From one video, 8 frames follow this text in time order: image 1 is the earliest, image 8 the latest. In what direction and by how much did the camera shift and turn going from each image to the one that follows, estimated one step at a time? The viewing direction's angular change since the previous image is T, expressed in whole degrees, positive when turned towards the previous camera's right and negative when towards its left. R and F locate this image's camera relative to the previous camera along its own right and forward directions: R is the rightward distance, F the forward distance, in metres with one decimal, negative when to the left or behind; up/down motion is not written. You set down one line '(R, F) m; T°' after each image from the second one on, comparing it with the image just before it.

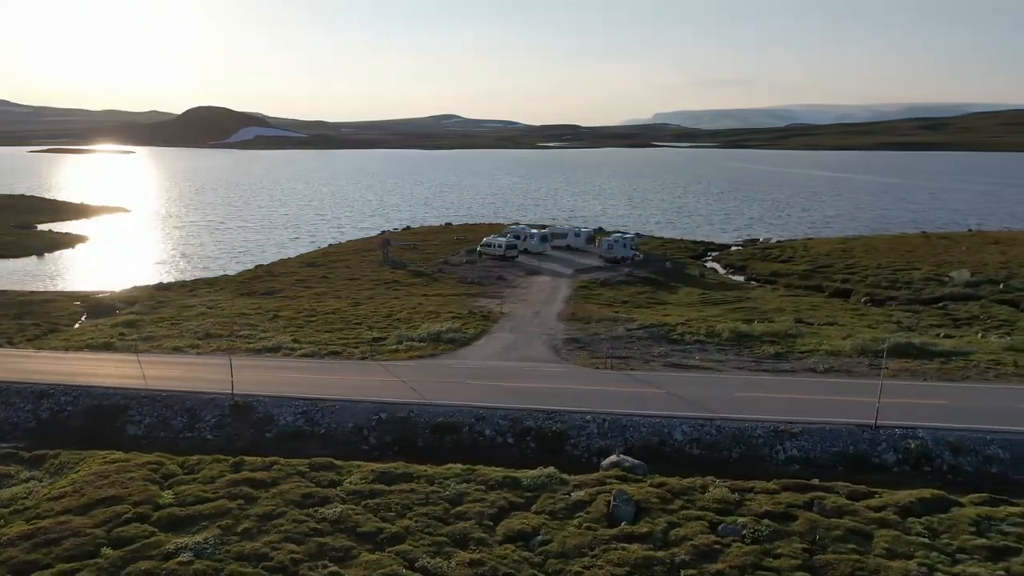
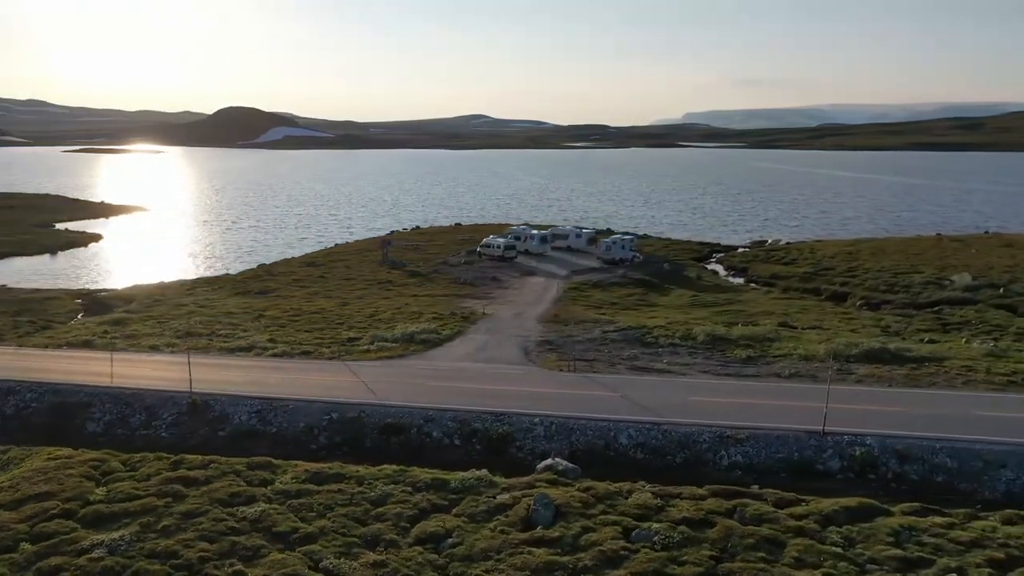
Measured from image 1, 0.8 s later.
(+2.3, 0.0) m; -2°
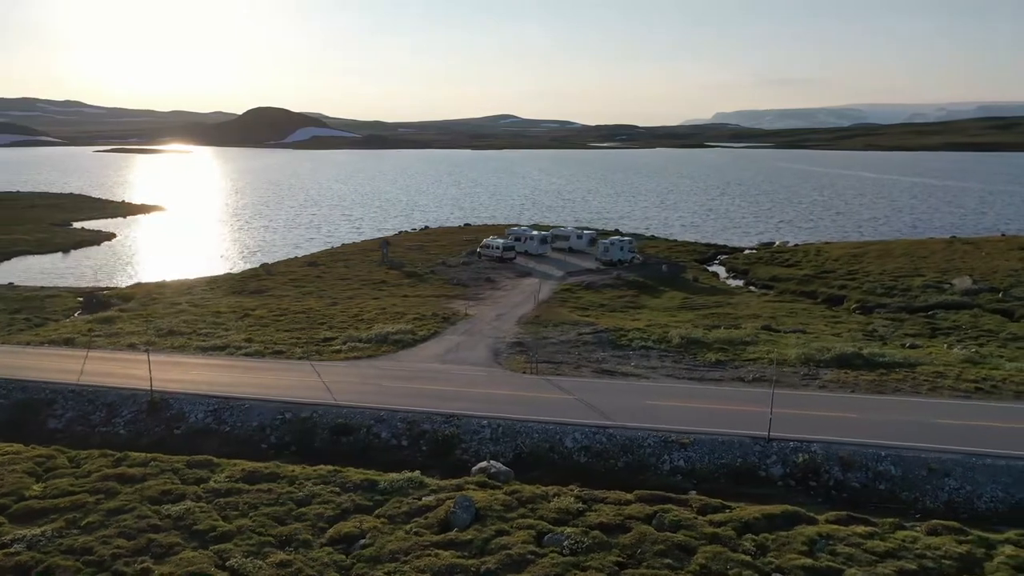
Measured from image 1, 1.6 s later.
(+2.3, 0.0) m; -2°
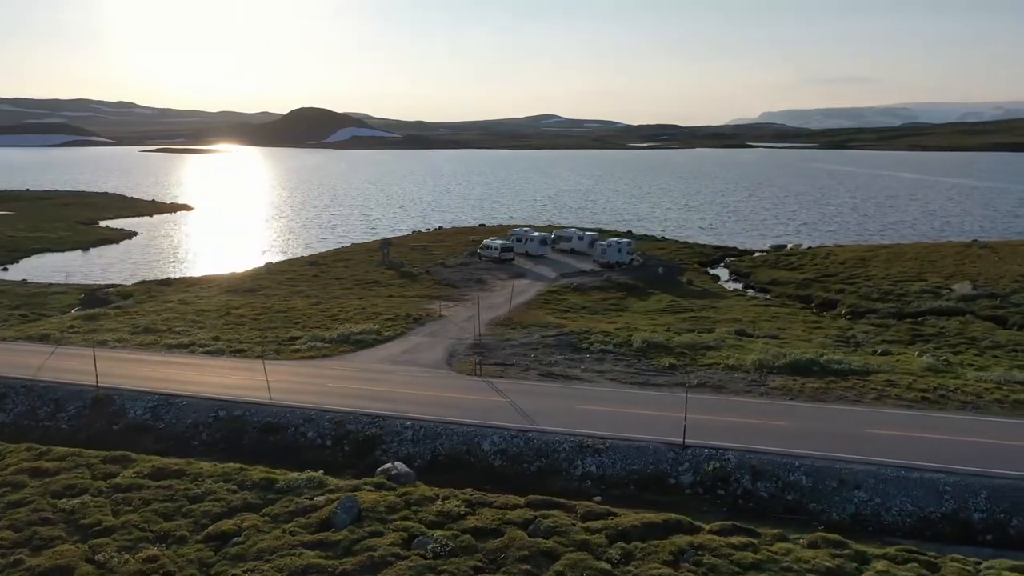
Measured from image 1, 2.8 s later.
(+3.4, 0.0) m; -3°
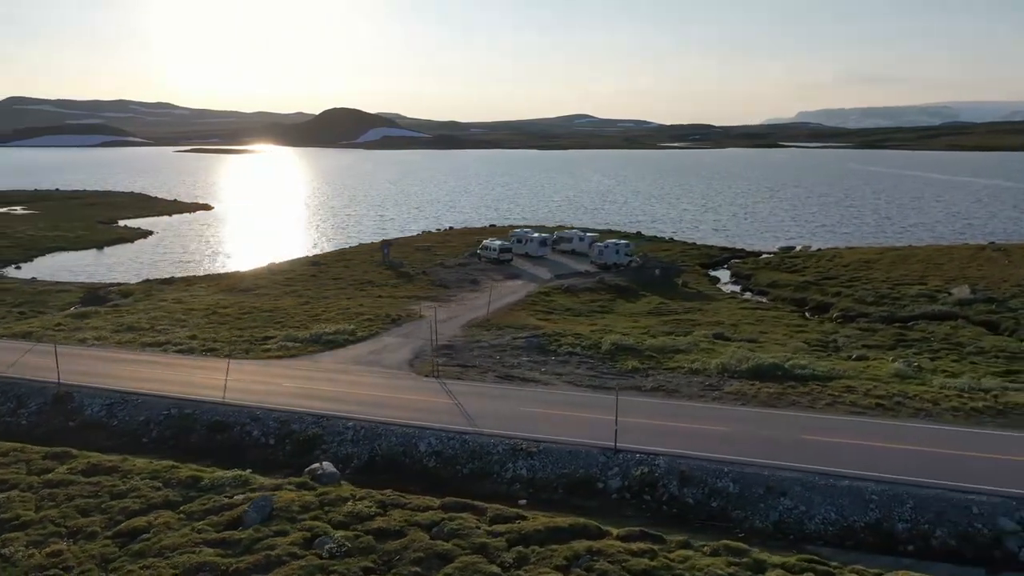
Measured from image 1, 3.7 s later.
(+2.6, 0.0) m; -2°
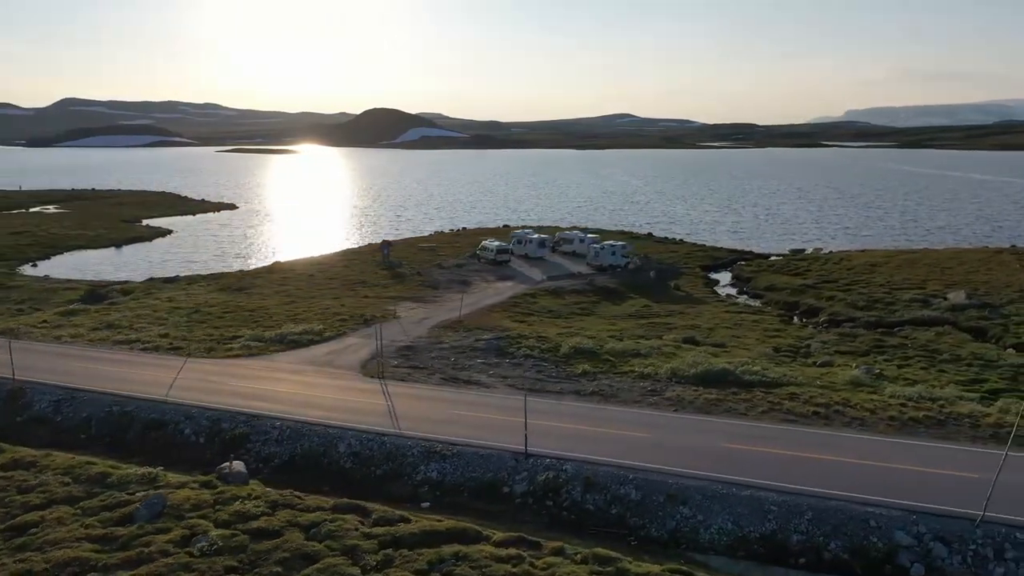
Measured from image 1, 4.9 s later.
(+3.4, 0.0) m; -3°
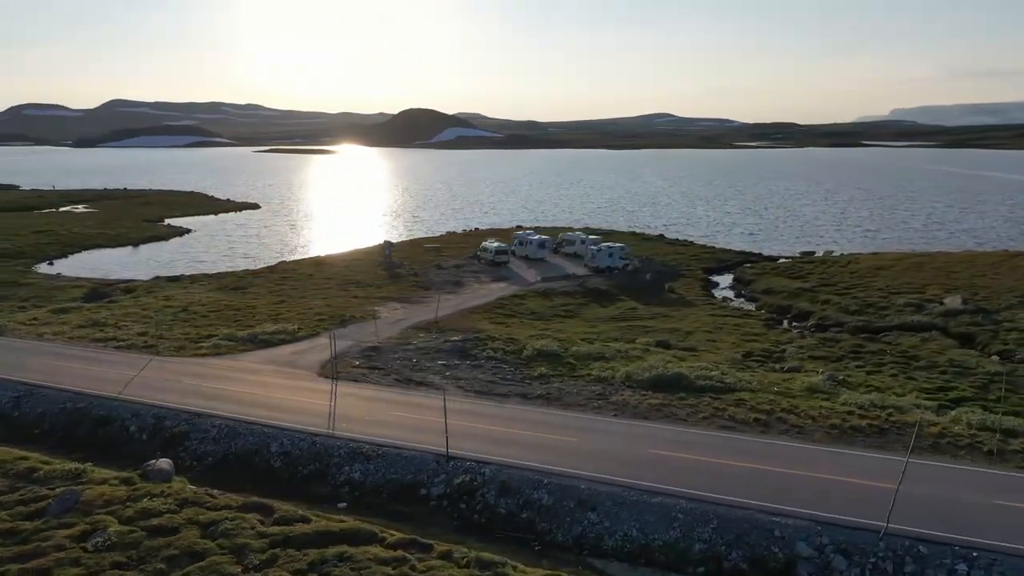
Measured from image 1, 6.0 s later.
(+3.0, 0.0) m; -2°
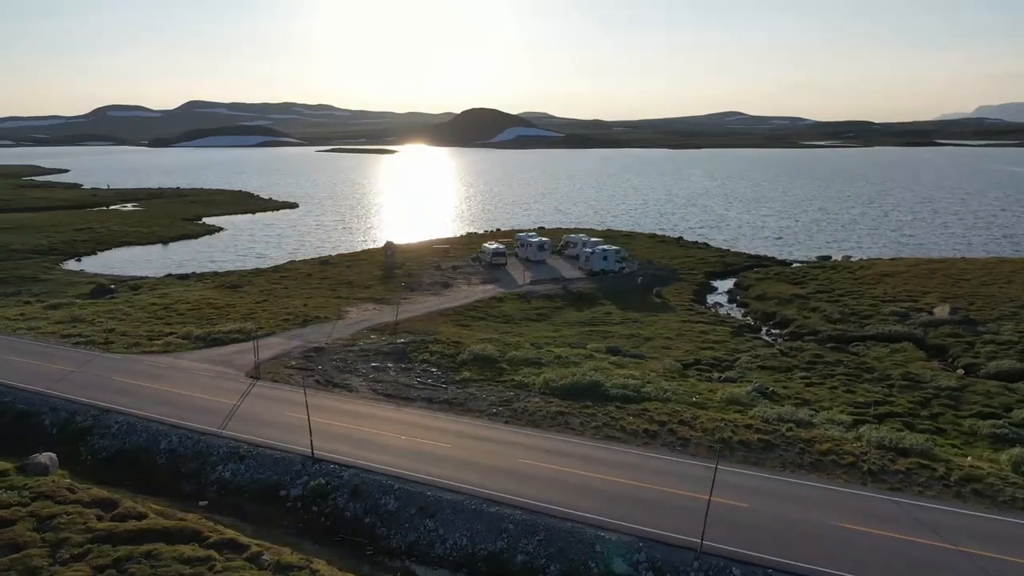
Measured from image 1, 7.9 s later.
(+5.3, +0.1) m; -4°
